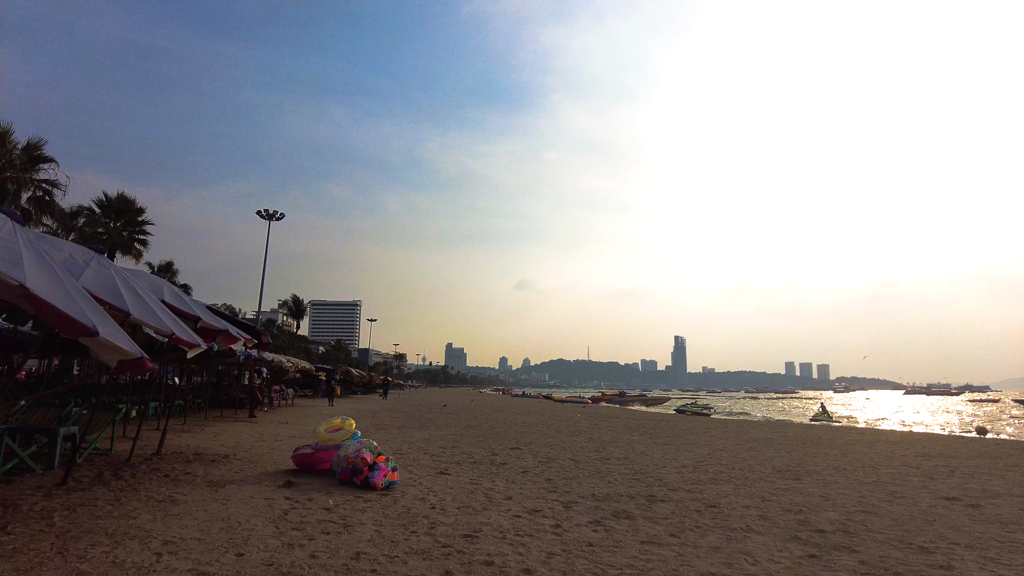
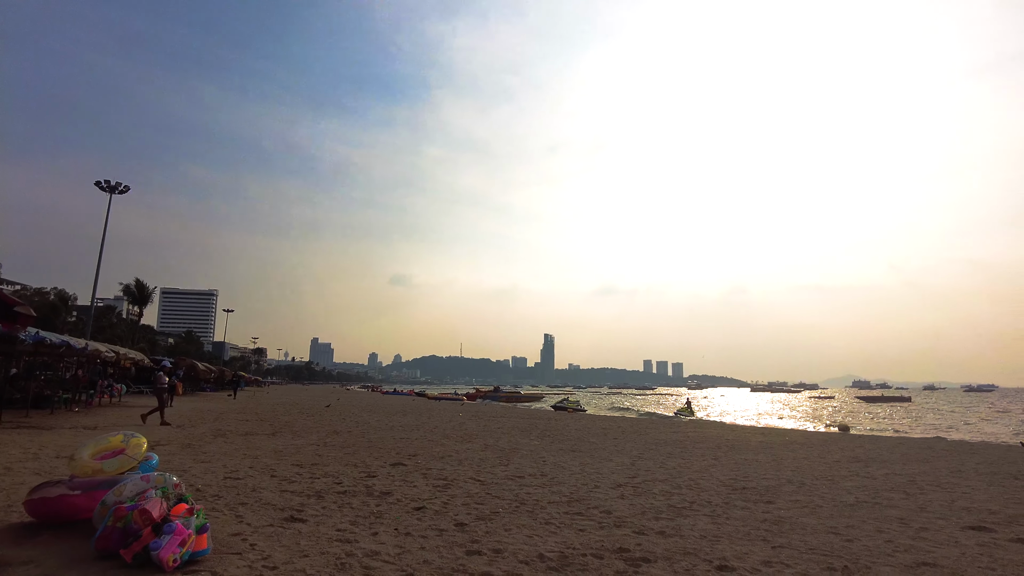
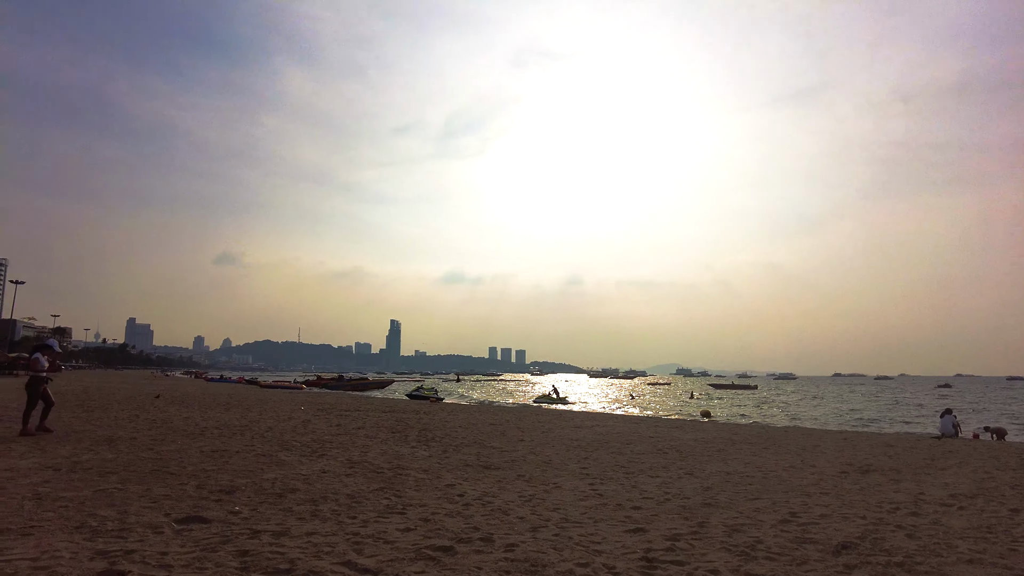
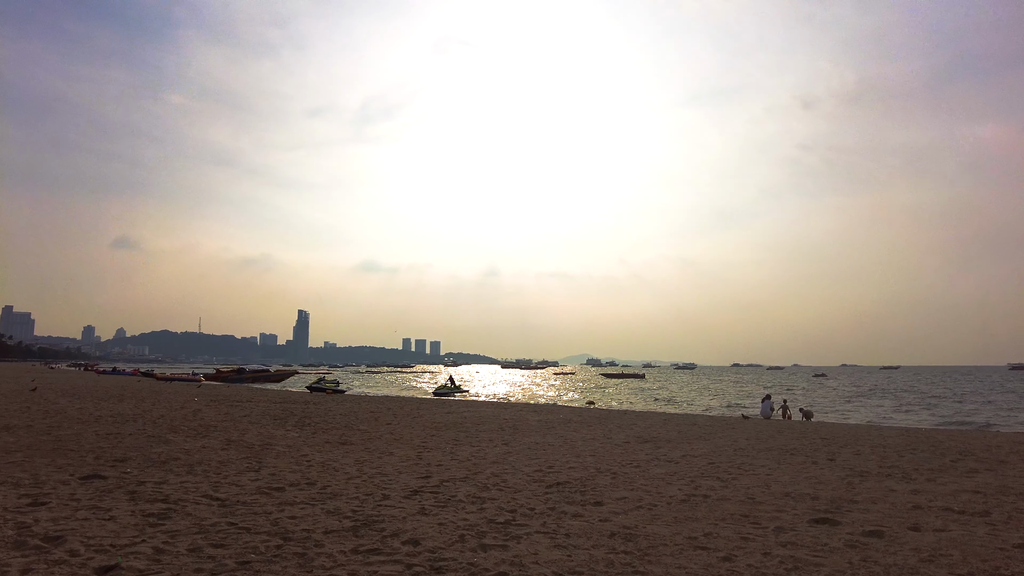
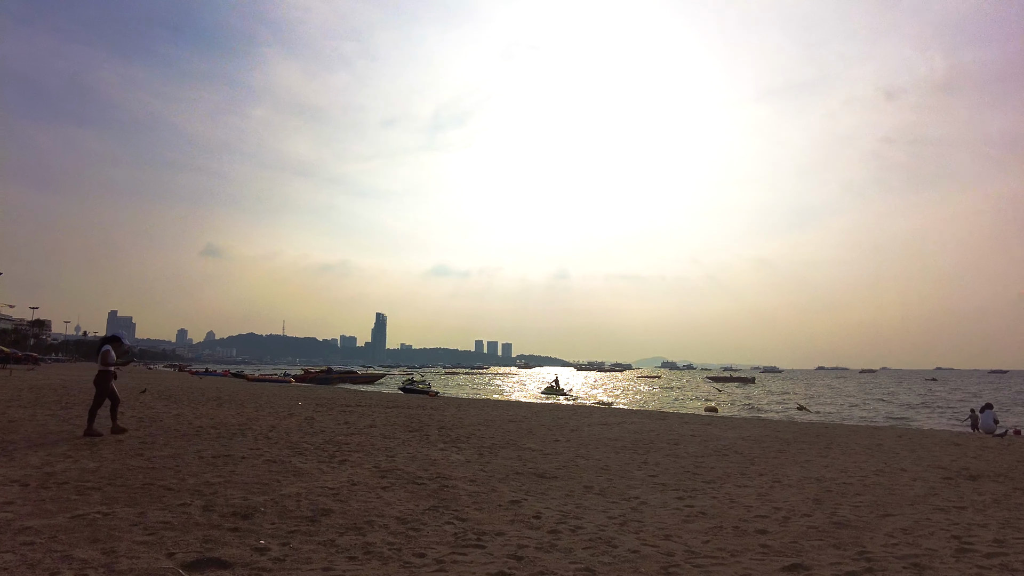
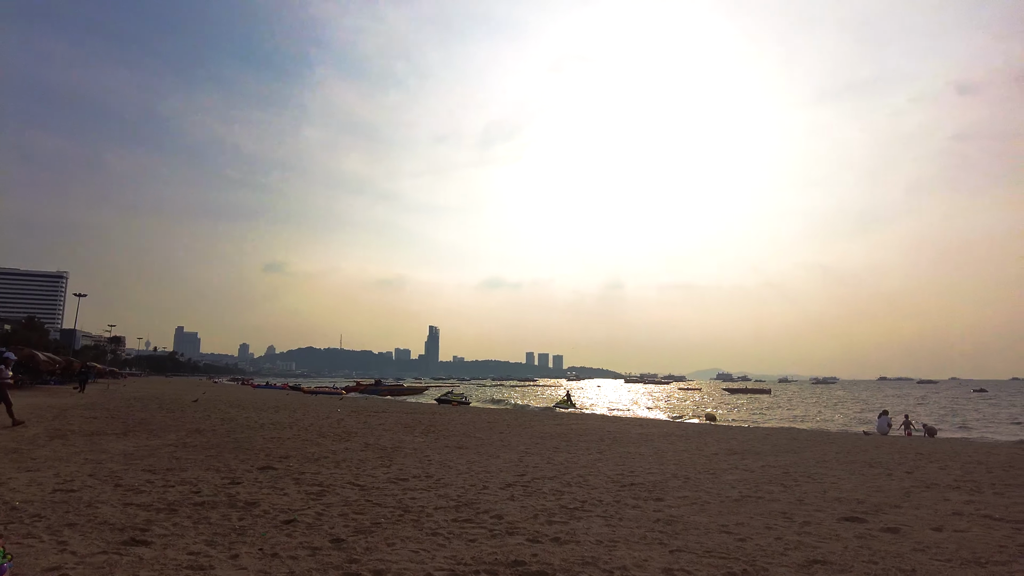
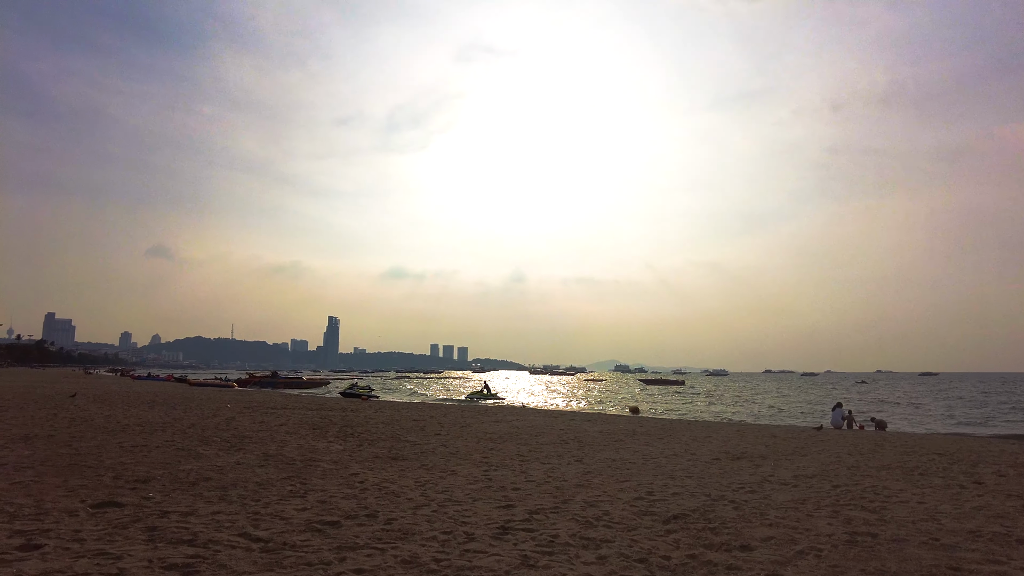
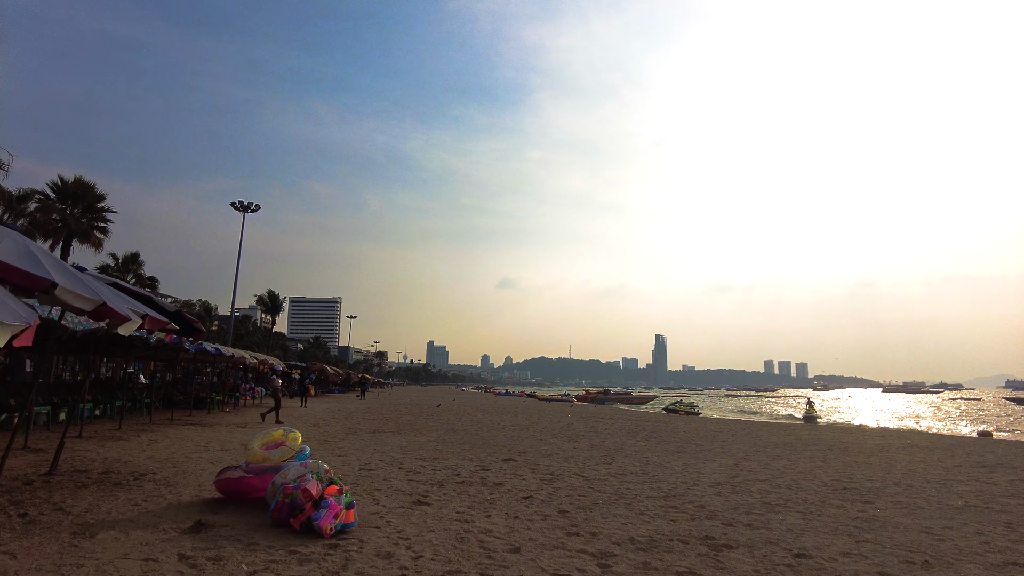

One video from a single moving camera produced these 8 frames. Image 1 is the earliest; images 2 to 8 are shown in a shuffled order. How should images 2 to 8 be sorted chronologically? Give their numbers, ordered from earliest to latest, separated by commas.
8, 2, 6, 4, 7, 3, 5
